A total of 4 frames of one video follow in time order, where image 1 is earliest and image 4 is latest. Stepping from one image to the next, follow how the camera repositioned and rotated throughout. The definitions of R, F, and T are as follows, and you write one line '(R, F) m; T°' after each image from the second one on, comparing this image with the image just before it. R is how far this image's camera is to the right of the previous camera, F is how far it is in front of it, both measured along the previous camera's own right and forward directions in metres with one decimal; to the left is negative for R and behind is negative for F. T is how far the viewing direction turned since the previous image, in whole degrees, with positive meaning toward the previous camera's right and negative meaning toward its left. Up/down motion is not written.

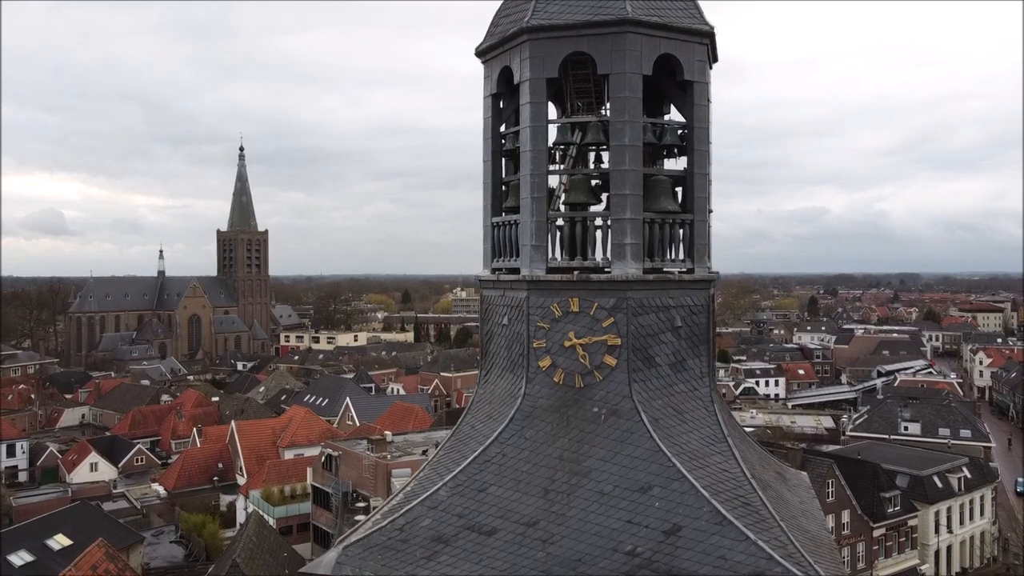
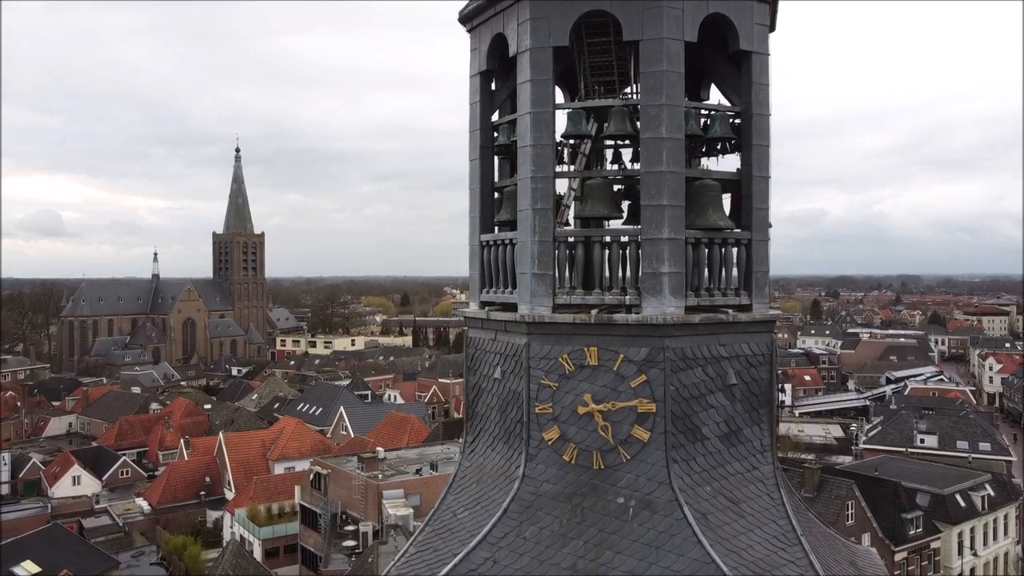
(0.0, +1.6) m; 0°
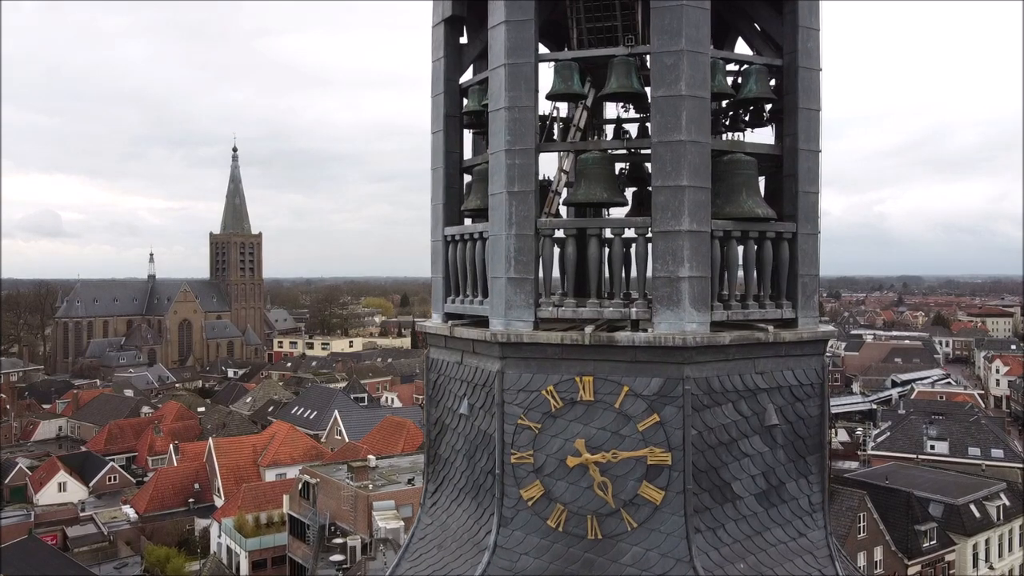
(+0.1, +1.1) m; 0°
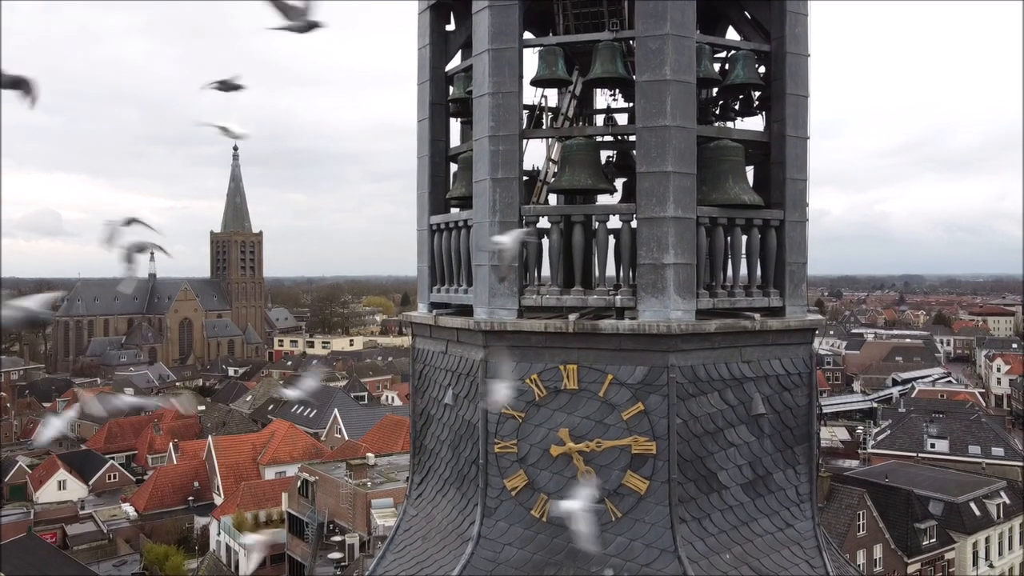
(+0.1, 0.0) m; 0°
